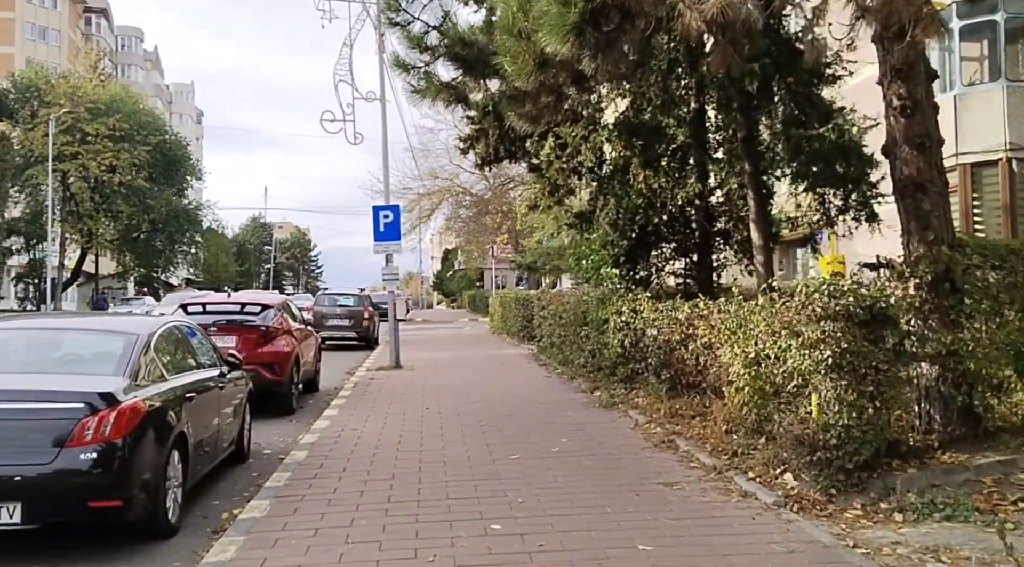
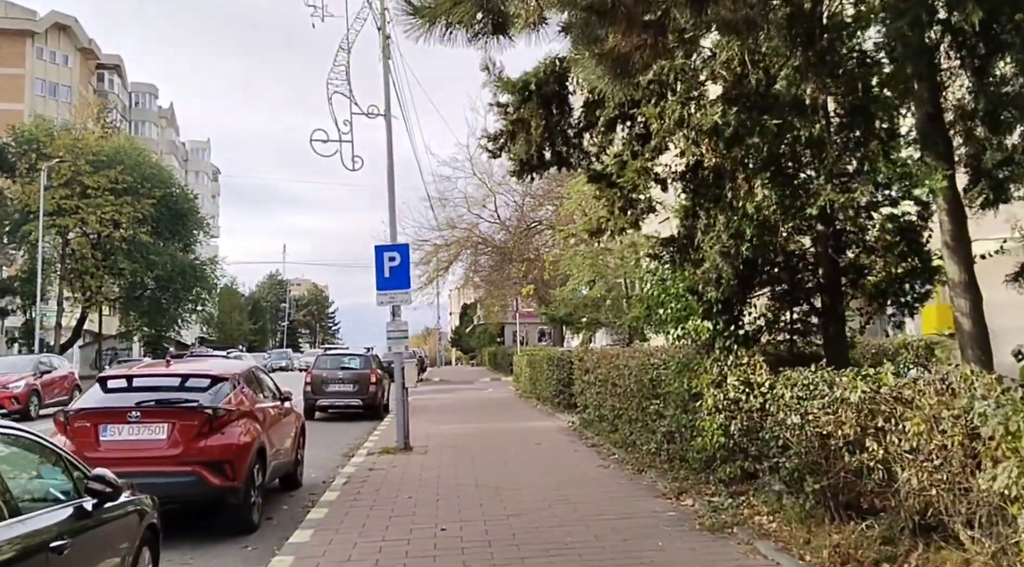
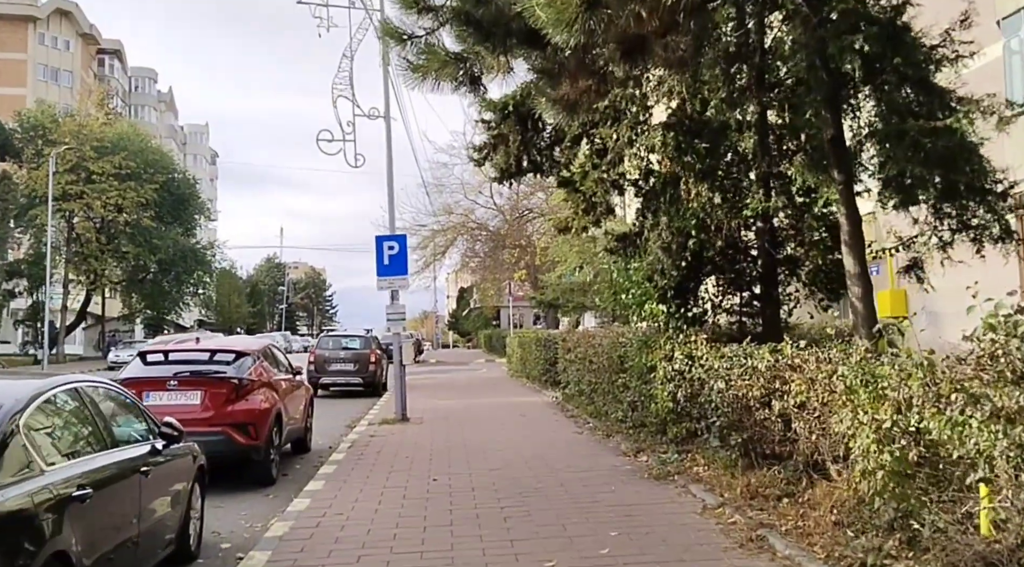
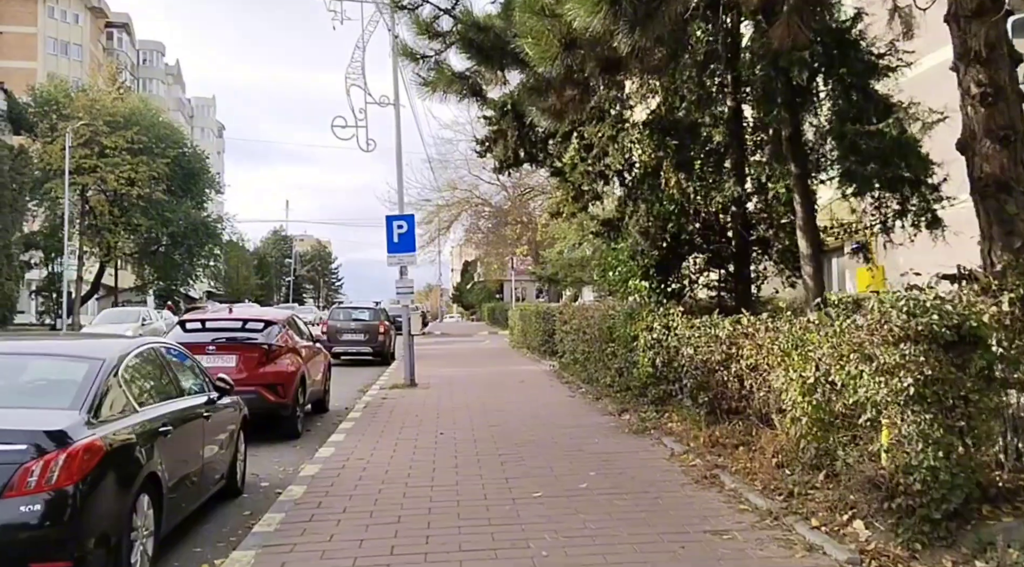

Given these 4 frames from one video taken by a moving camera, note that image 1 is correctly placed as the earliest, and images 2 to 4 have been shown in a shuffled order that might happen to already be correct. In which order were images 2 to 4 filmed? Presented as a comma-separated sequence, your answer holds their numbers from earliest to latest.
4, 3, 2
